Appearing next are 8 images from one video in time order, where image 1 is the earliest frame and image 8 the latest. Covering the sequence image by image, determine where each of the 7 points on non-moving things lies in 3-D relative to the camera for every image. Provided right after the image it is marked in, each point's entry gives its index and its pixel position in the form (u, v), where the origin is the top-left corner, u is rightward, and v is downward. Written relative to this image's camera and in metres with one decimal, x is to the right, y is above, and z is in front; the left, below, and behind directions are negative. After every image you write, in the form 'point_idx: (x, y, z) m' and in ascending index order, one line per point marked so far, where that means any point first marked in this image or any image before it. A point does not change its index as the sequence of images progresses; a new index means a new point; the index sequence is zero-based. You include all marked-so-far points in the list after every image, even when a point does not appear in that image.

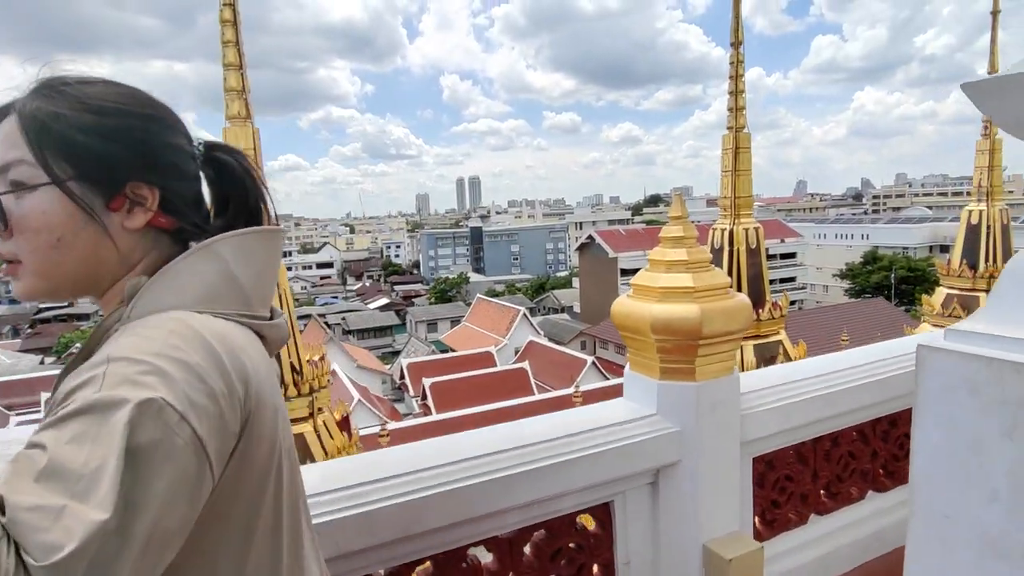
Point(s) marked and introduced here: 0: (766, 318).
0: (+2.6, -0.3, +6.1) m
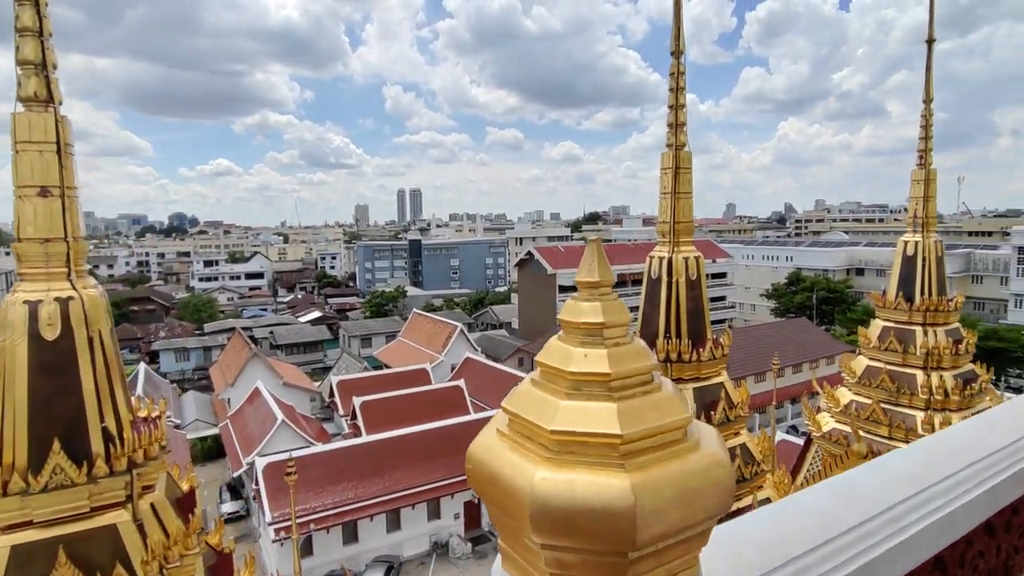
0: (+1.8, -0.7, +5.5) m
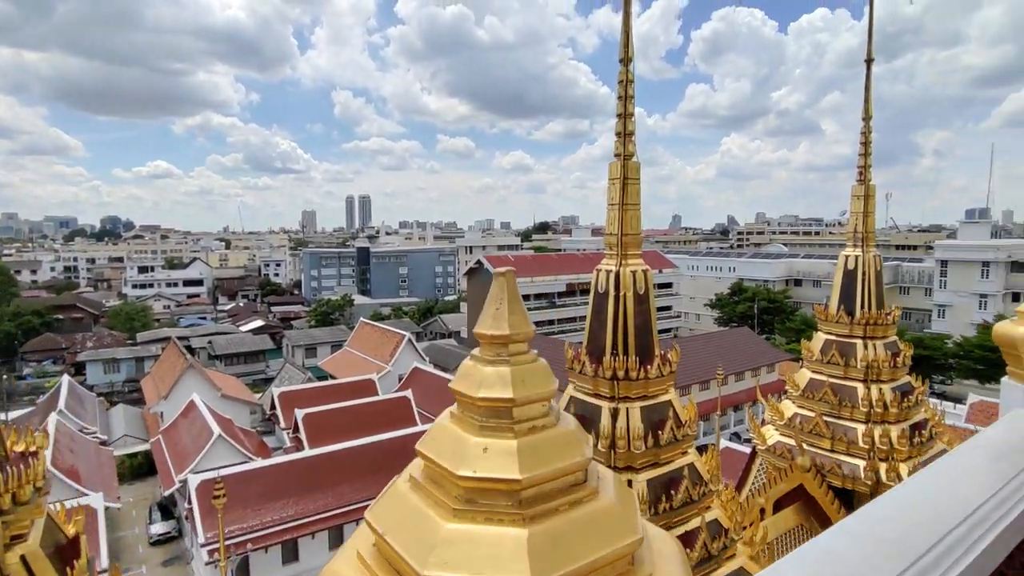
0: (+1.3, -0.8, +5.3) m
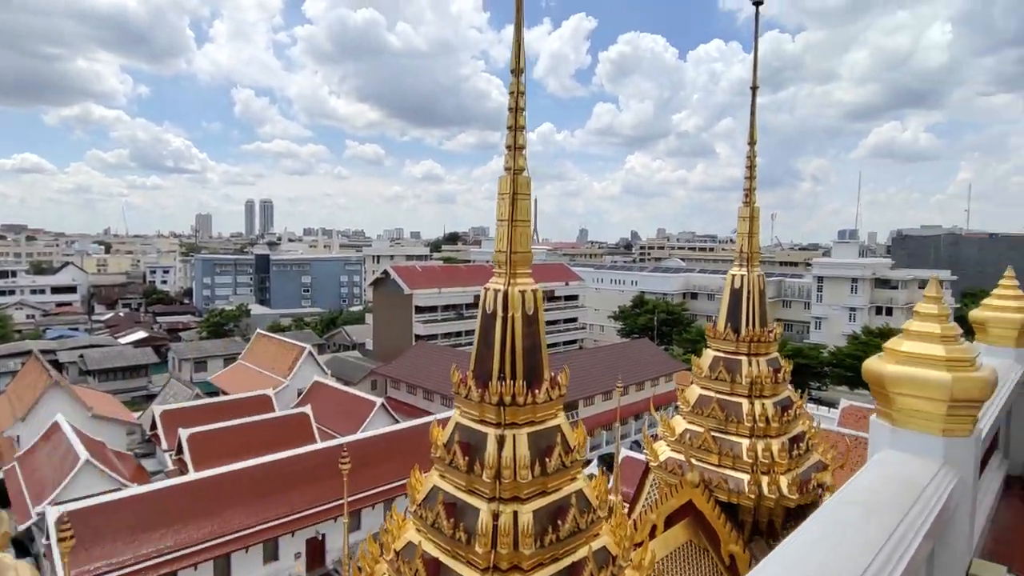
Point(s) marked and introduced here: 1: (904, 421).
0: (+0.3, -1.0, +5.1) m
1: (+1.5, -0.5, +2.2) m
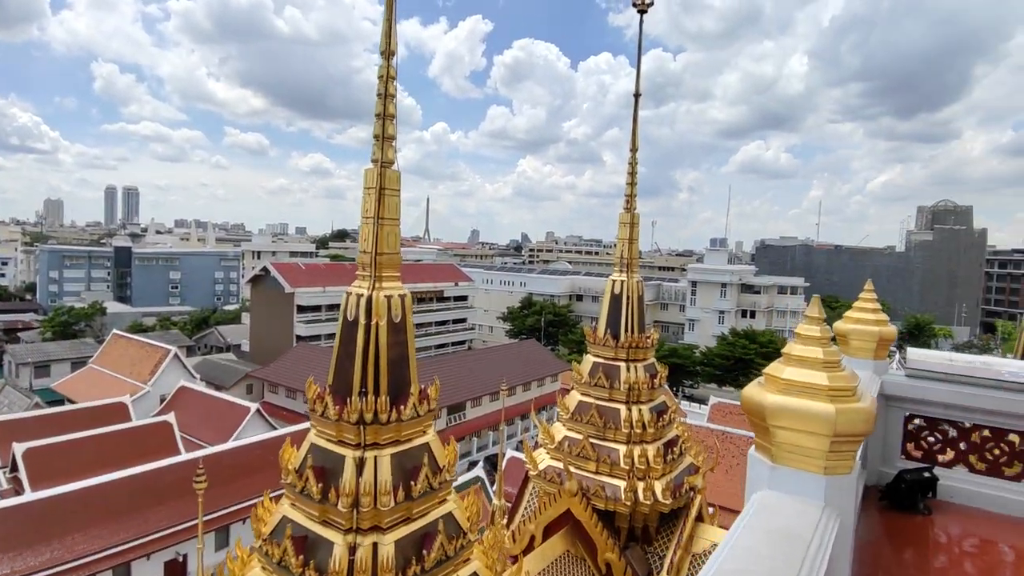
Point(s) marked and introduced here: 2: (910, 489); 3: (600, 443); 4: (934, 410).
0: (-0.8, -1.0, +4.6) m
1: (+0.9, -0.6, +2.0) m
2: (+2.3, -1.2, +3.5) m
3: (+1.2, -2.1, +8.2) m
4: (+2.7, -0.8, +3.8) m
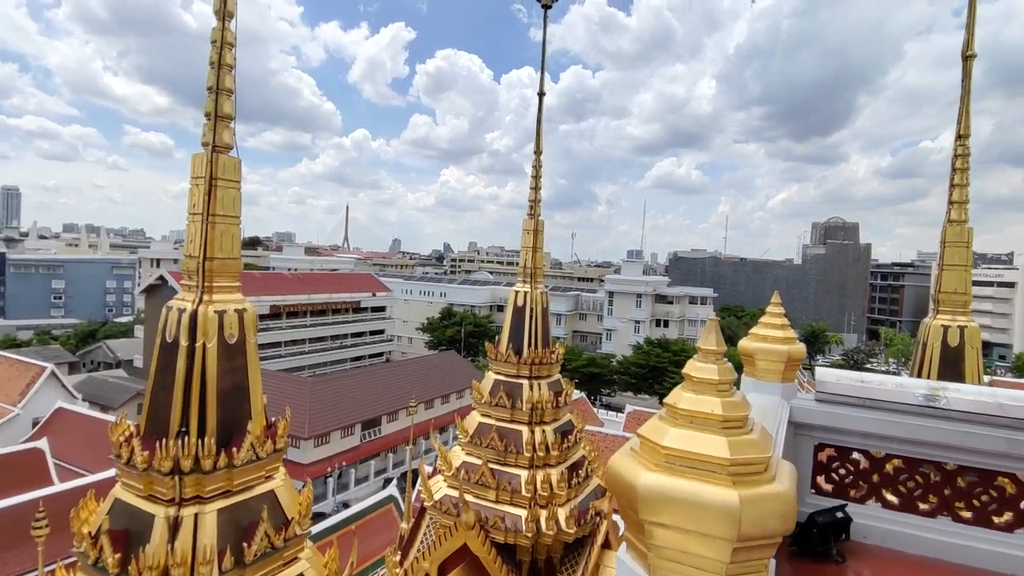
0: (-1.7, -1.1, +3.7) m
1: (+0.4, -0.6, +1.4) m
2: (+1.6, -1.3, +3.1) m
3: (-0.1, -2.3, +7.6) m
4: (+1.9, -0.9, +3.4) m
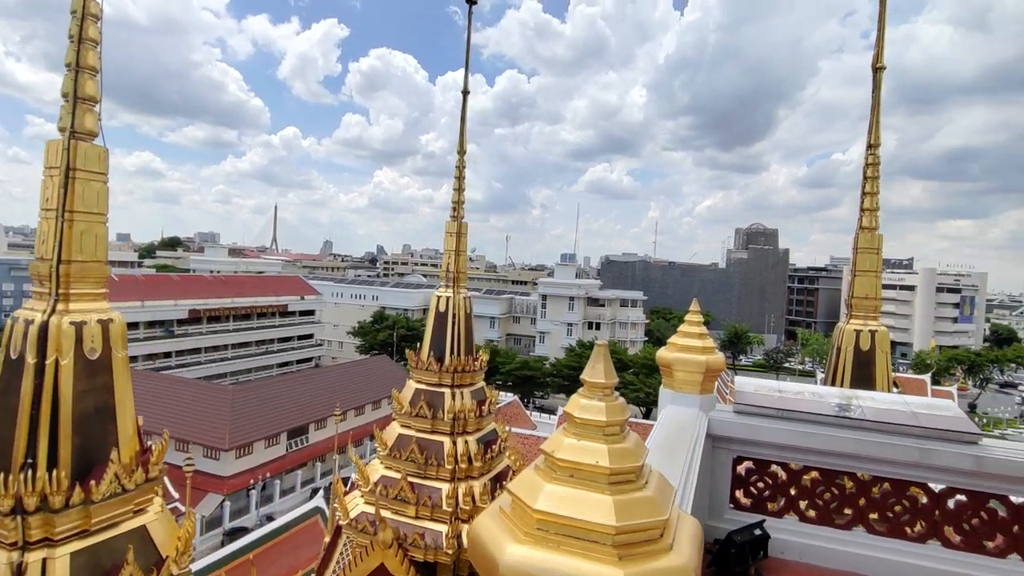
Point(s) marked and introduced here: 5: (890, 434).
0: (-2.2, -1.1, +3.2) m
1: (+0.1, -0.6, +1.1) m
2: (+1.1, -1.3, +2.9) m
3: (-1.1, -2.3, +7.2) m
4: (+1.4, -0.9, +3.3) m
5: (+2.0, -0.8, +3.2) m
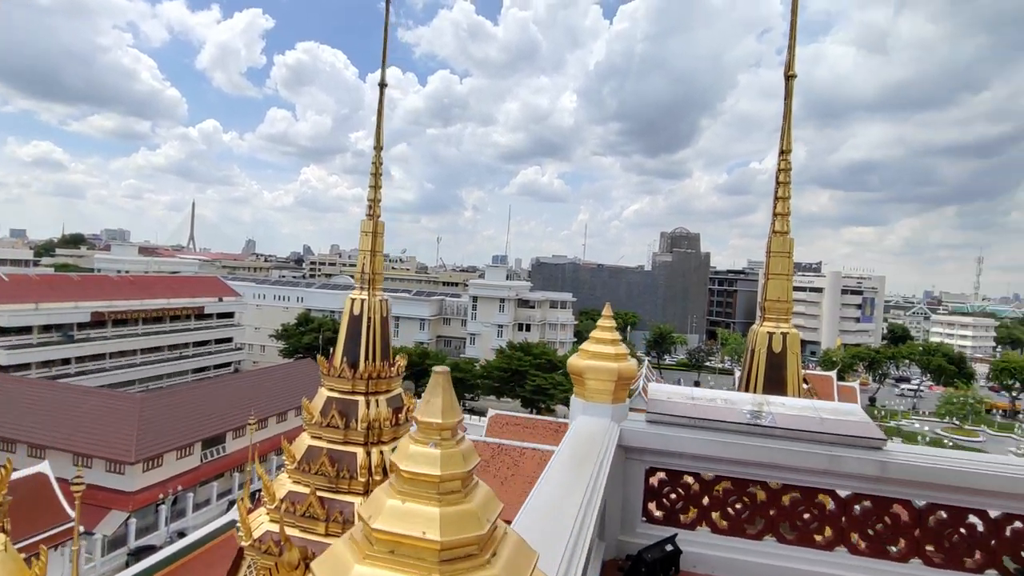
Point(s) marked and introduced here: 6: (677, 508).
0: (-2.7, -1.1, +2.7) m
1: (-0.2, -0.6, +0.9) m
2: (+0.6, -1.3, +2.8) m
3: (-2.0, -2.4, +6.8) m
4: (+0.9, -0.9, +3.2) m
5: (+1.5, -0.8, +3.1) m
6: (+0.9, -1.2, +3.2) m
